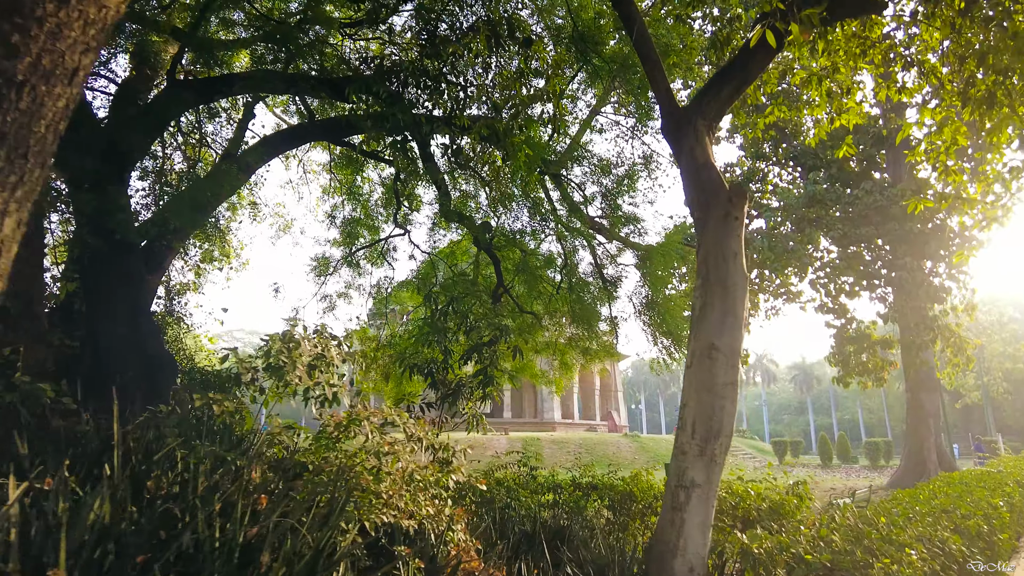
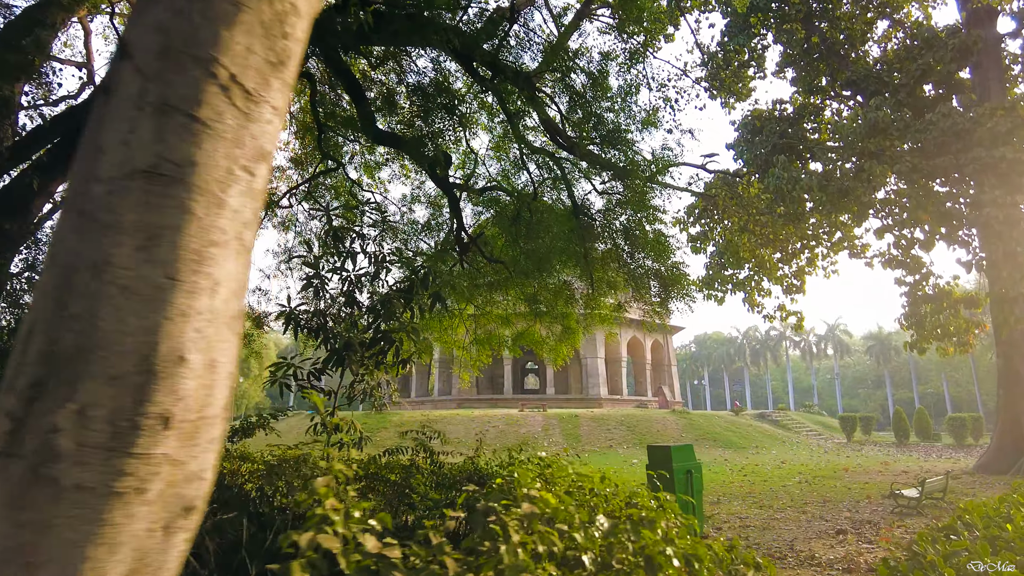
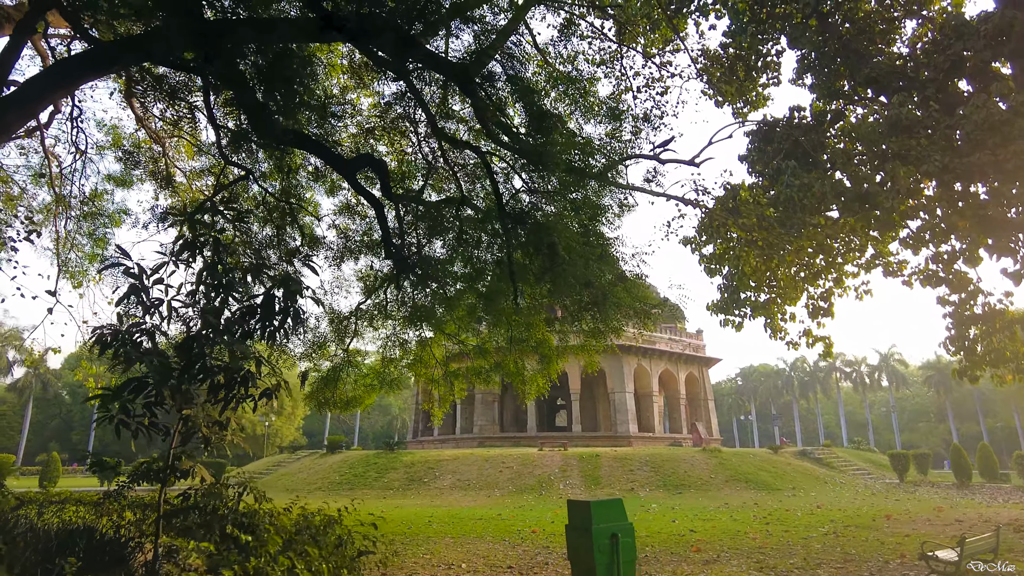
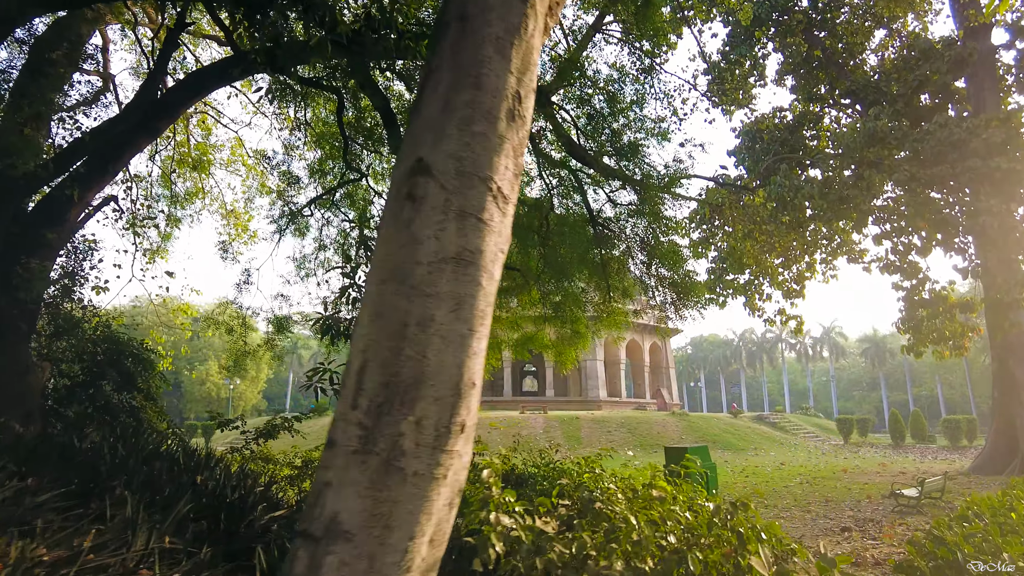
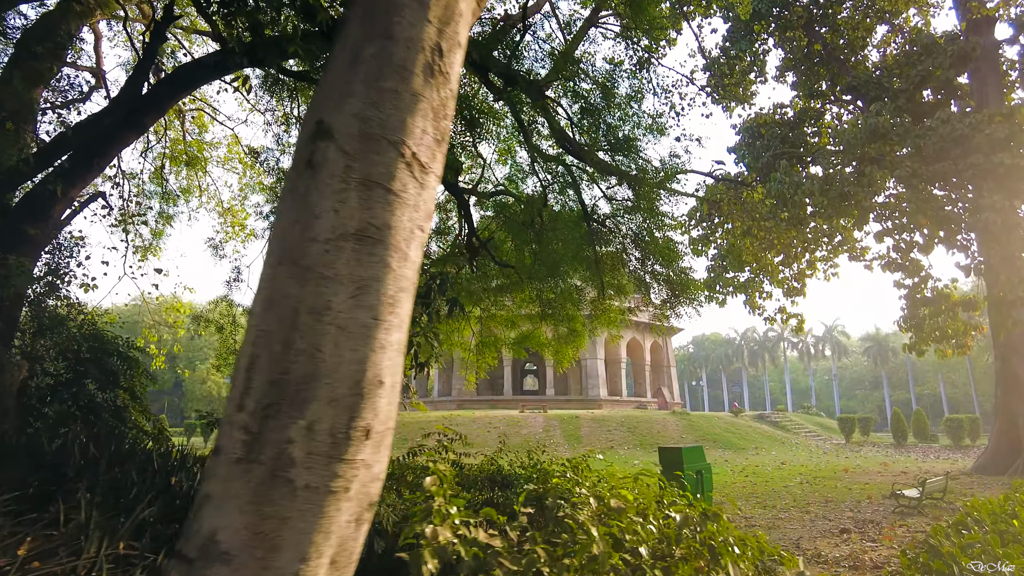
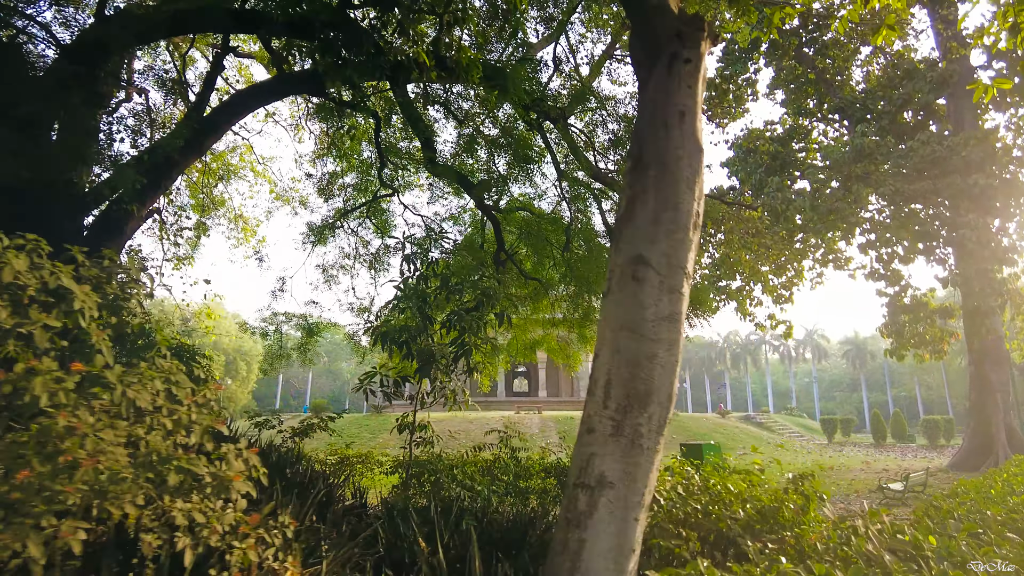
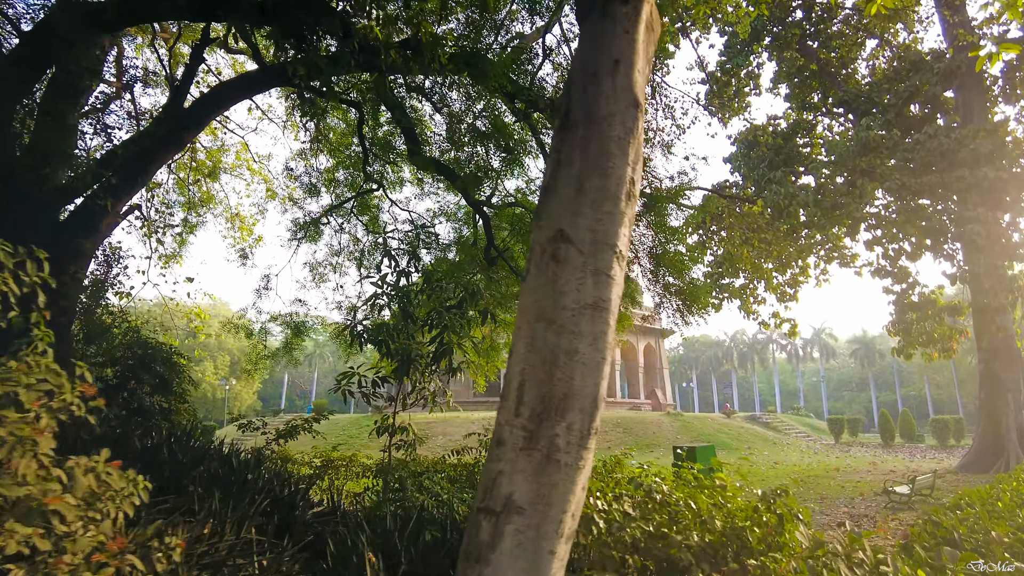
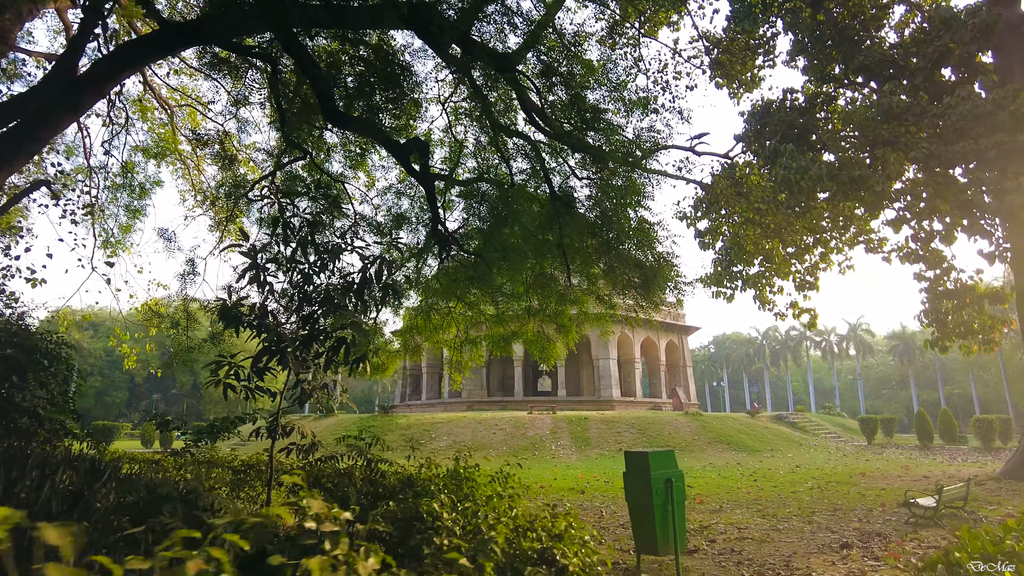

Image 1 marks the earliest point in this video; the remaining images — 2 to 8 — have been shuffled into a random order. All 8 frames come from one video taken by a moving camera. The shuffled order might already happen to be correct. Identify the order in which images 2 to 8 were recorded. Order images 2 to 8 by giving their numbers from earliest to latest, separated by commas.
6, 7, 4, 5, 2, 8, 3
